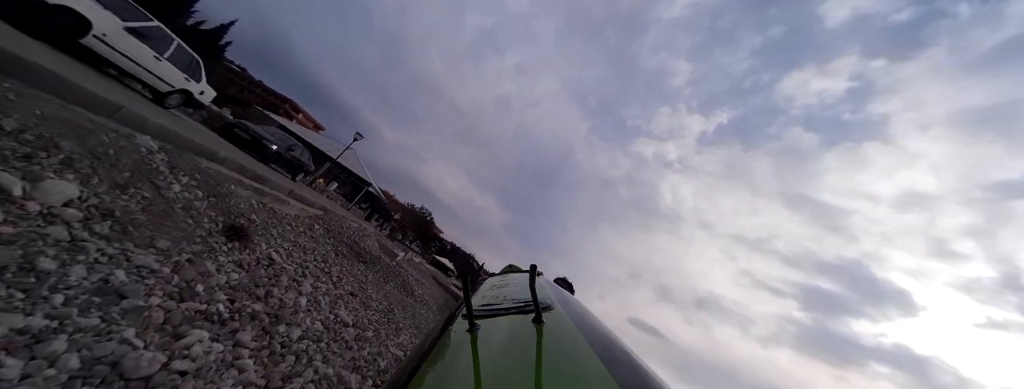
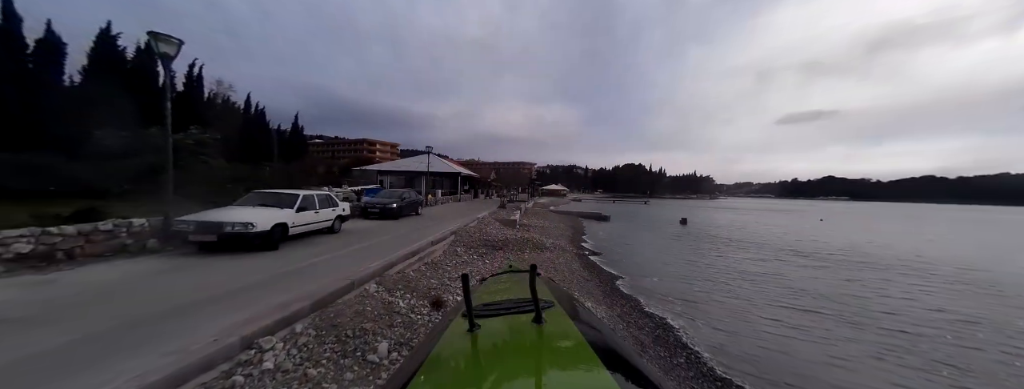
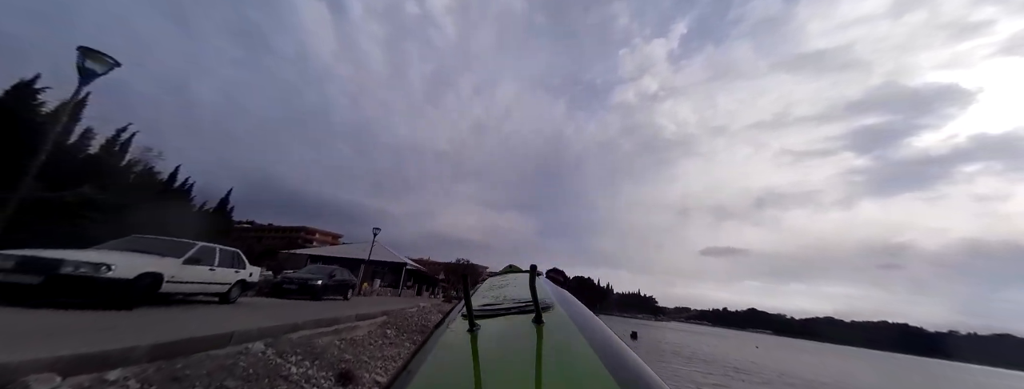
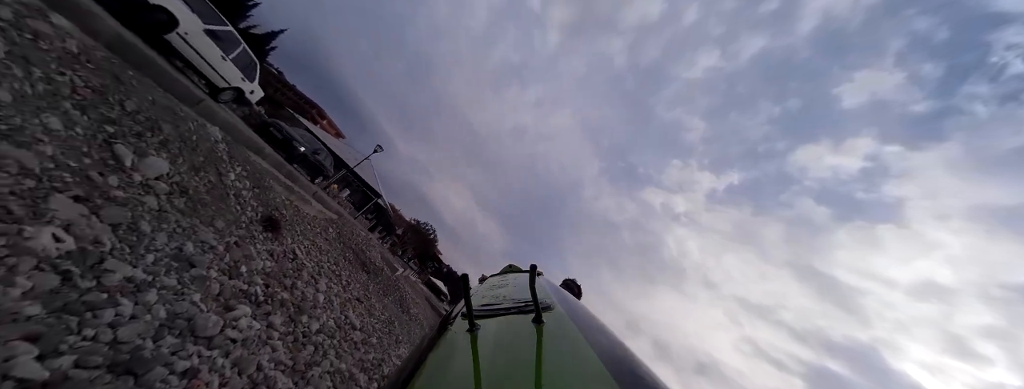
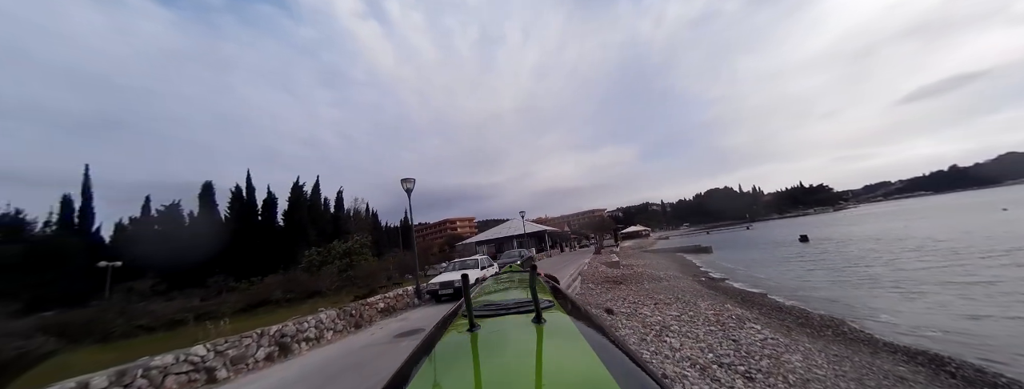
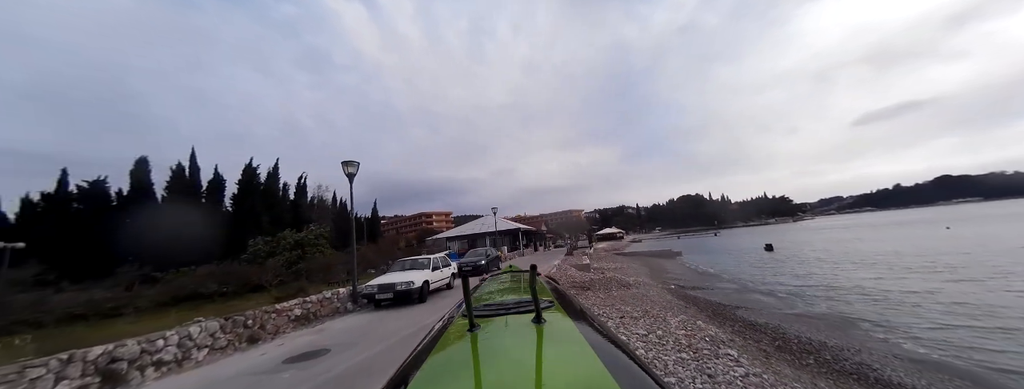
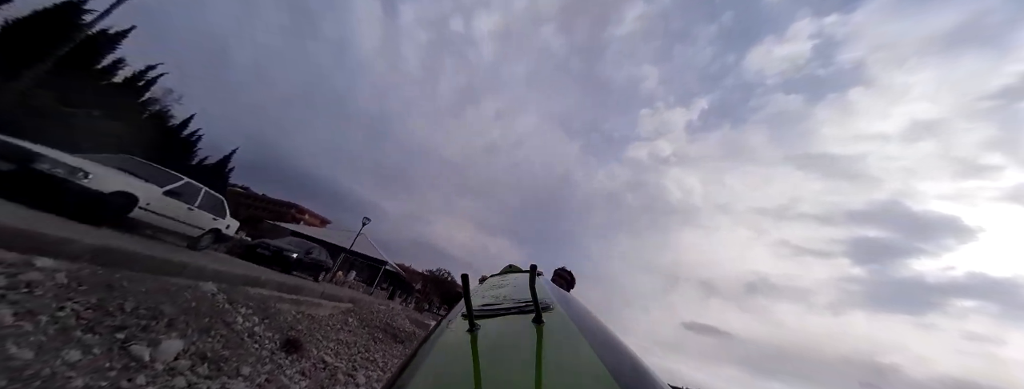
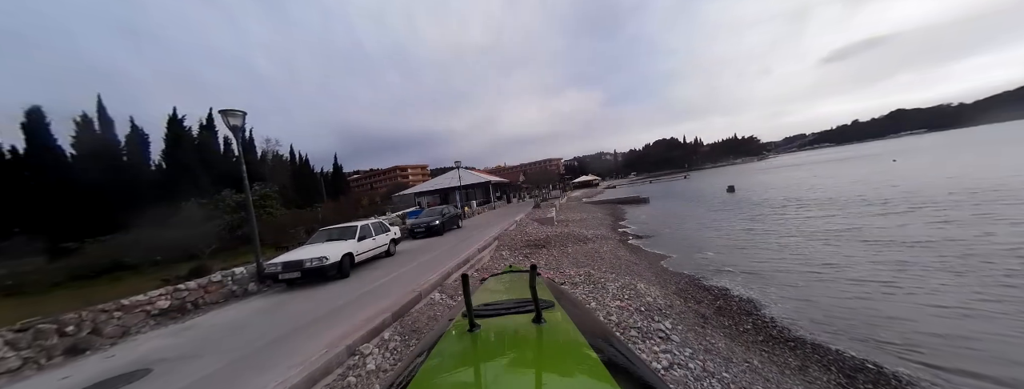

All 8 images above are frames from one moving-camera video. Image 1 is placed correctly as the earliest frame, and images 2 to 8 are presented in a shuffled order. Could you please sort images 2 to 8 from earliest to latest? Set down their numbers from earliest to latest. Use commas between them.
4, 7, 3, 2, 8, 6, 5
